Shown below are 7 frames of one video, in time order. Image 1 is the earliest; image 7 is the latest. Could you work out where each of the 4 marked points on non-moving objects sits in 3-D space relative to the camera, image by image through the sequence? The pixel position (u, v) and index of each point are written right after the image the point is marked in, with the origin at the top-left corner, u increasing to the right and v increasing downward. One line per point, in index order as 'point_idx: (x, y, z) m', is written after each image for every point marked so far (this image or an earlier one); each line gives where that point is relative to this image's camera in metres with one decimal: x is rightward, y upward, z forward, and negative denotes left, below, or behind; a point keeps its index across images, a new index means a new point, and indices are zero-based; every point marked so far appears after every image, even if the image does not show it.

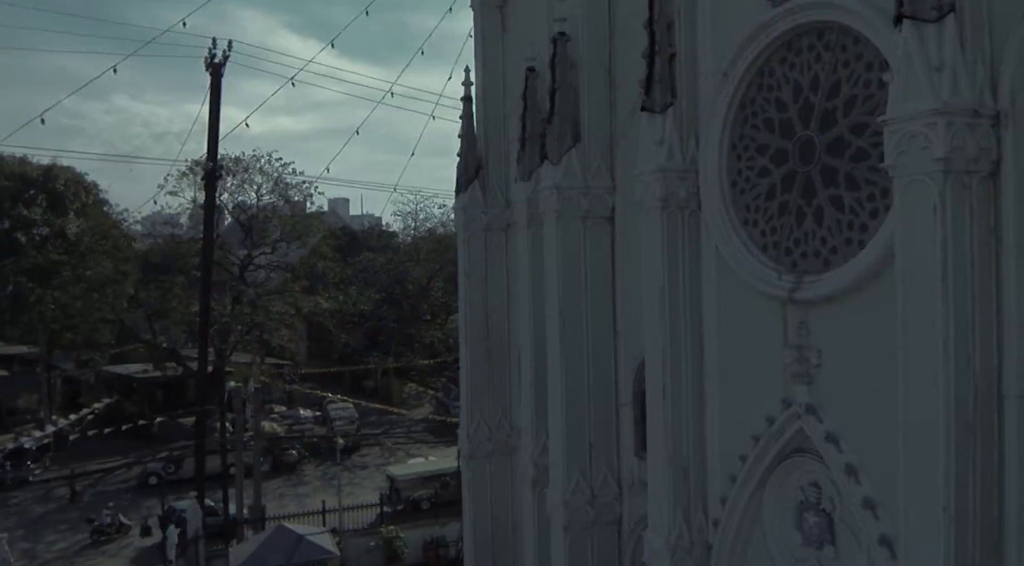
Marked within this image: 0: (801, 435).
0: (+2.6, -1.4, +8.0) m
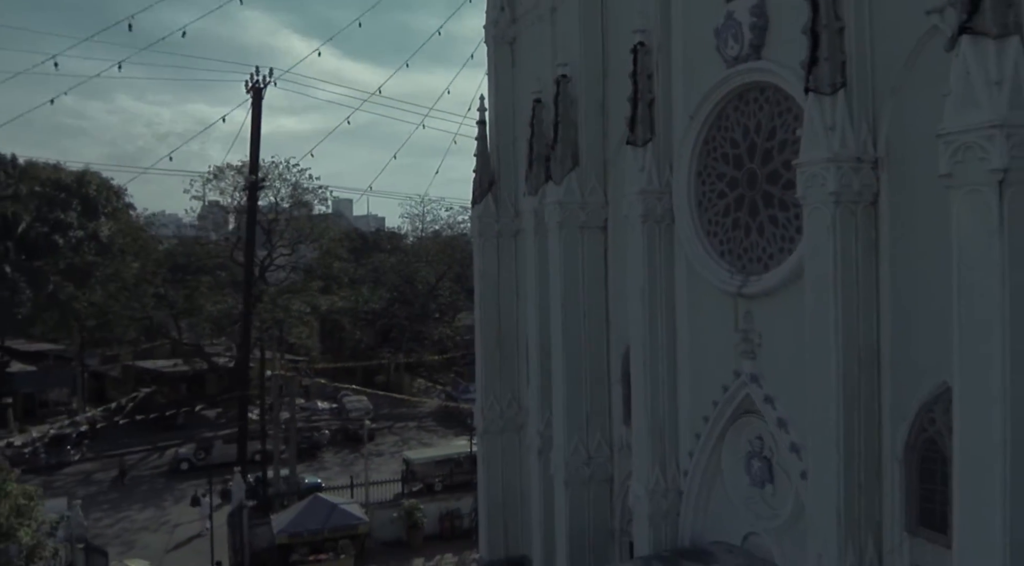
0: (+2.7, -1.3, +10.4) m
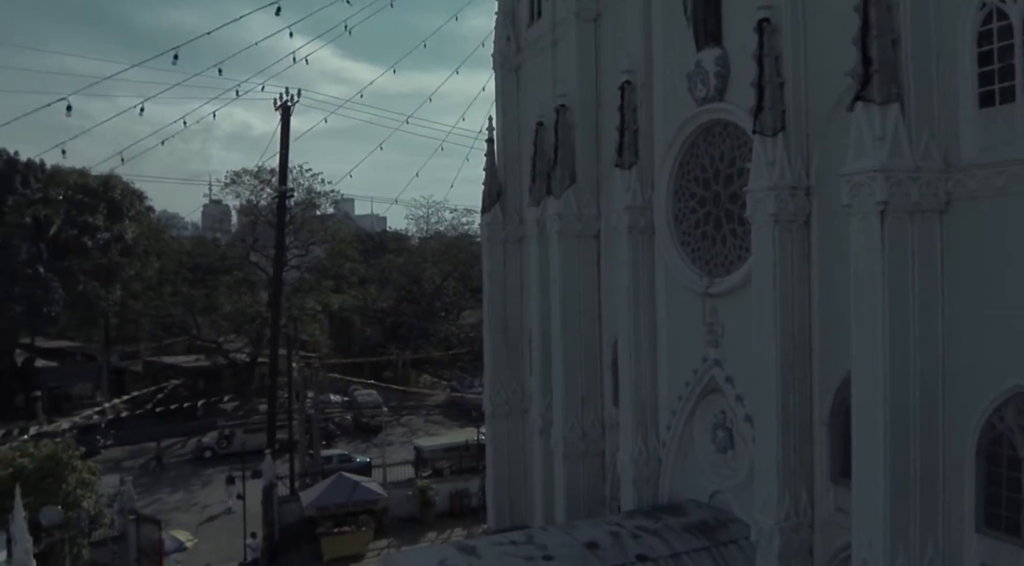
0: (+2.8, -1.4, +12.7) m
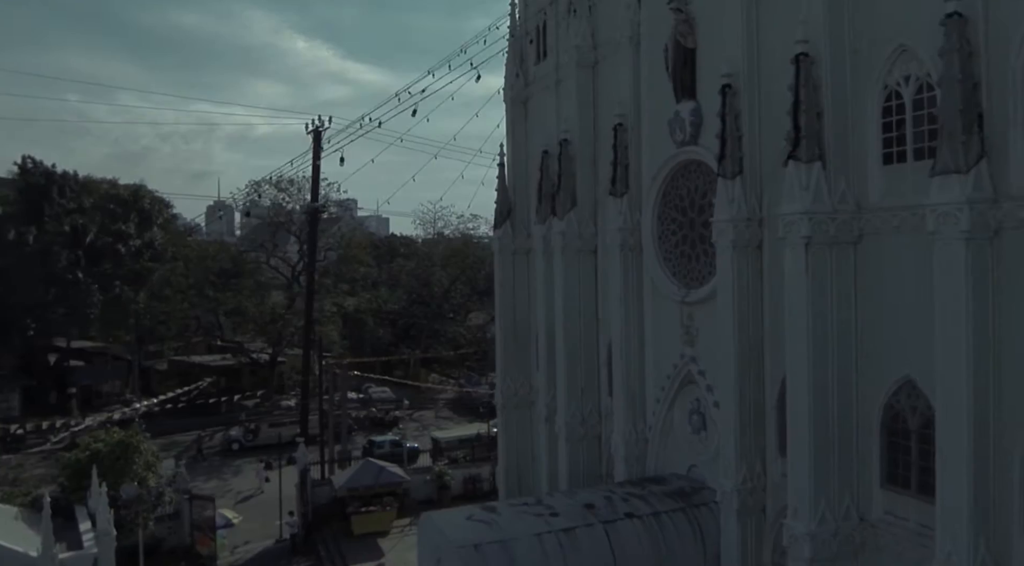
0: (+3.0, -1.5, +15.4) m
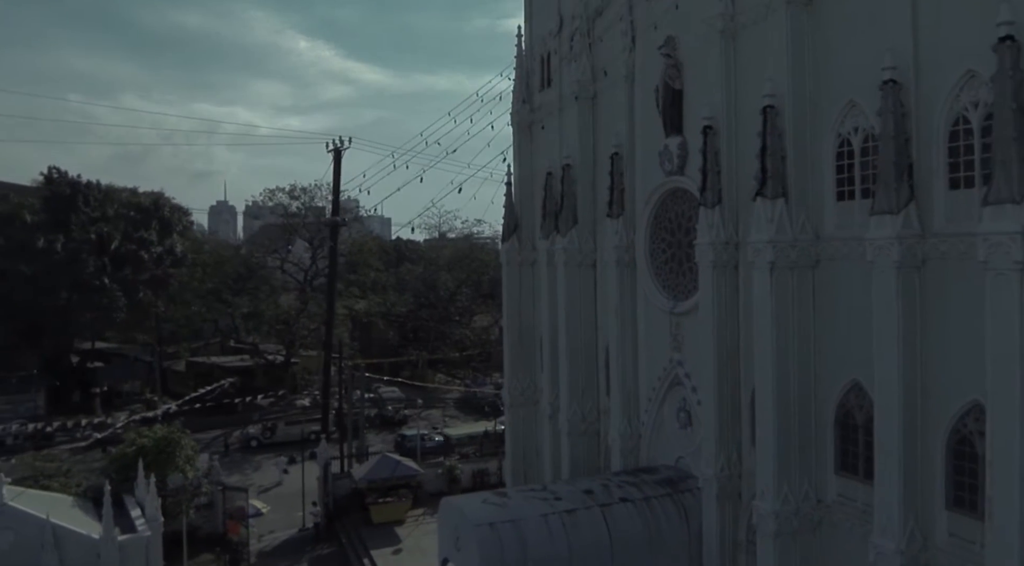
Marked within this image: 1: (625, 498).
0: (+3.2, -1.8, +17.5) m
1: (+2.0, -3.8, +16.1) m
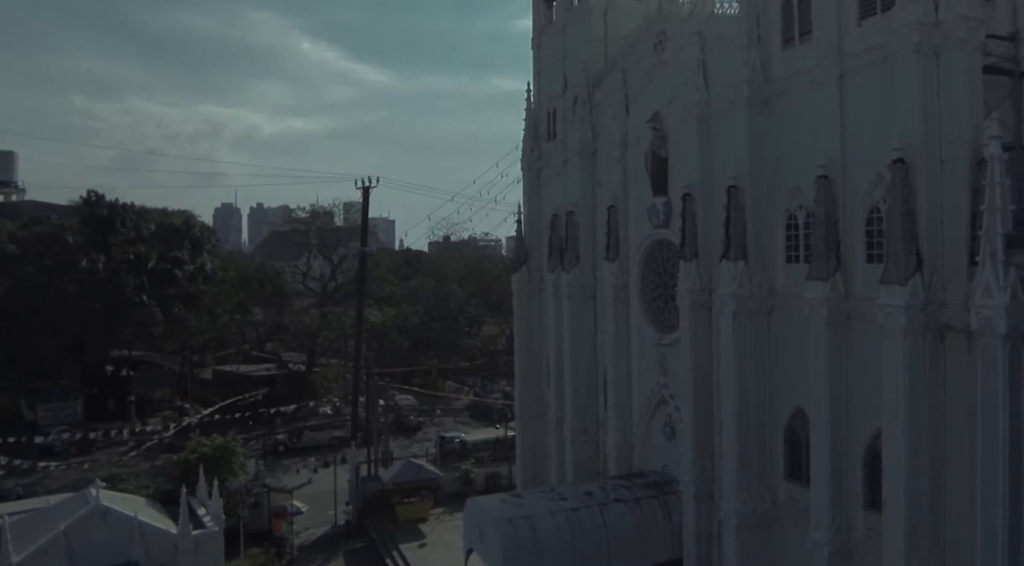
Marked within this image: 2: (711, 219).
0: (+3.5, -2.6, +20.9) m
1: (+2.3, -4.7, +19.5) m
2: (+4.2, +1.3, +18.8) m
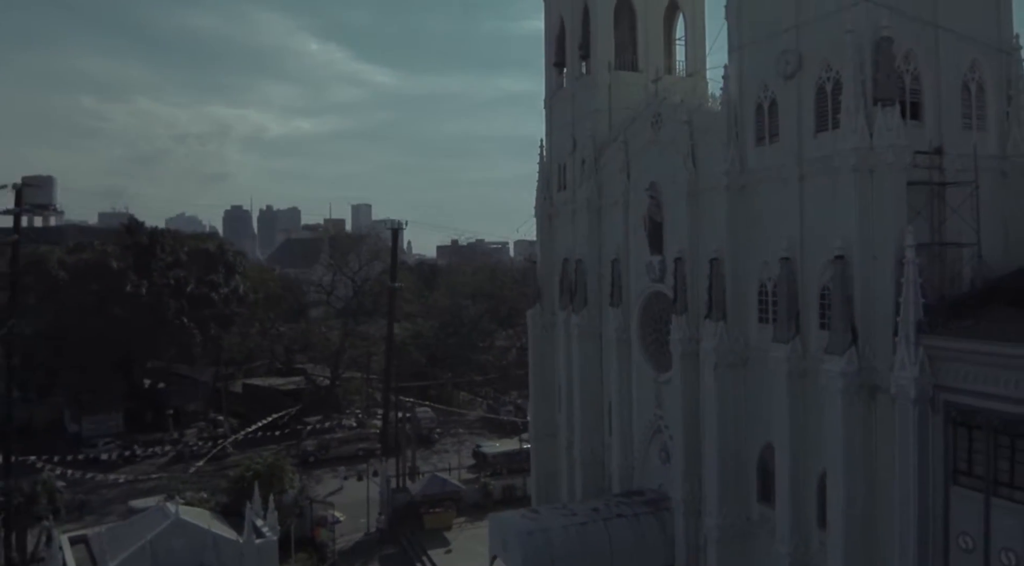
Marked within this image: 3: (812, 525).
0: (+4.0, -3.9, +24.5) m
1: (+2.8, -5.9, +23.1) m
2: (+4.6, +0.1, +22.3) m
3: (+6.2, -5.0, +18.5) m
